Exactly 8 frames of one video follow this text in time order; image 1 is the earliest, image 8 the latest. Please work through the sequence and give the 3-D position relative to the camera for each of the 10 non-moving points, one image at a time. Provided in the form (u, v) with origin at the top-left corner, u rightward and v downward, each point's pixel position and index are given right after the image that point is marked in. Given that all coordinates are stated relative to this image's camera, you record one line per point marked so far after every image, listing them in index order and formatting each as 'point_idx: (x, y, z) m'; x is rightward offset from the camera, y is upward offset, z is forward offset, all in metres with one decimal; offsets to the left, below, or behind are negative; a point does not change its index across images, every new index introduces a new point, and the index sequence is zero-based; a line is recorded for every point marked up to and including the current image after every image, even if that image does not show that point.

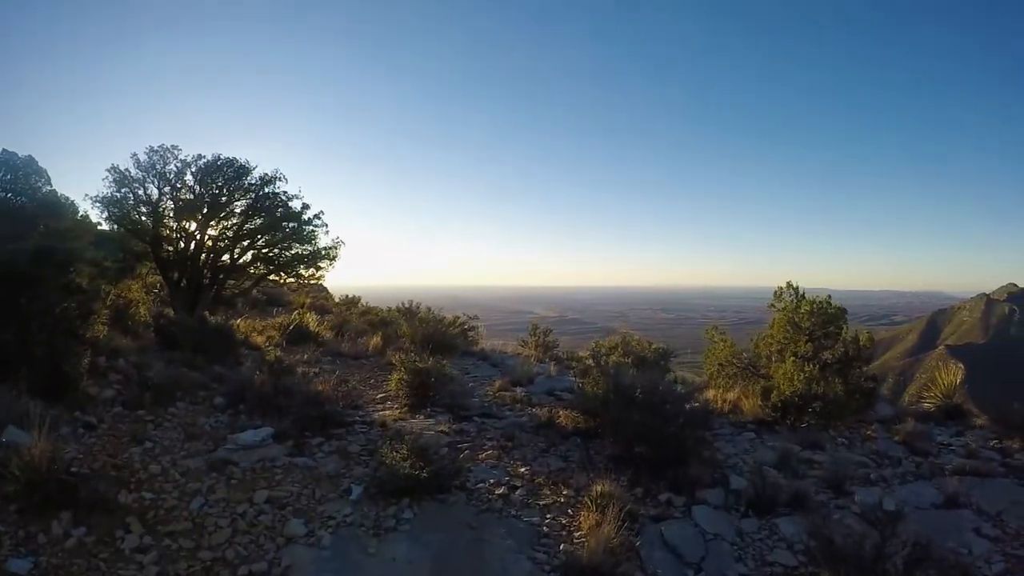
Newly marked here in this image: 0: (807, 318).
0: (+4.5, -0.5, +9.3) m
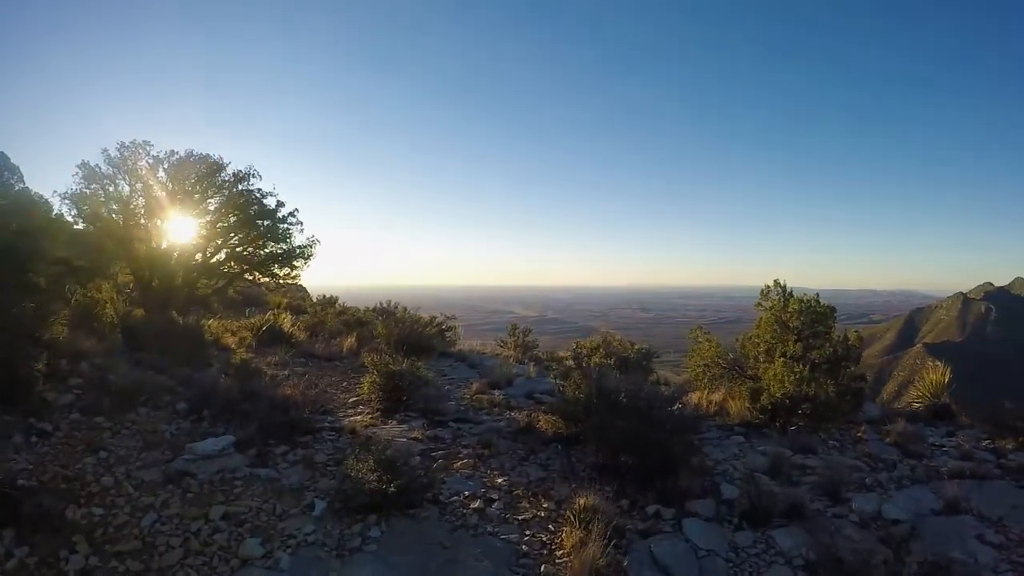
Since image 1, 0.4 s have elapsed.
0: (+4.2, -0.4, +9.0) m
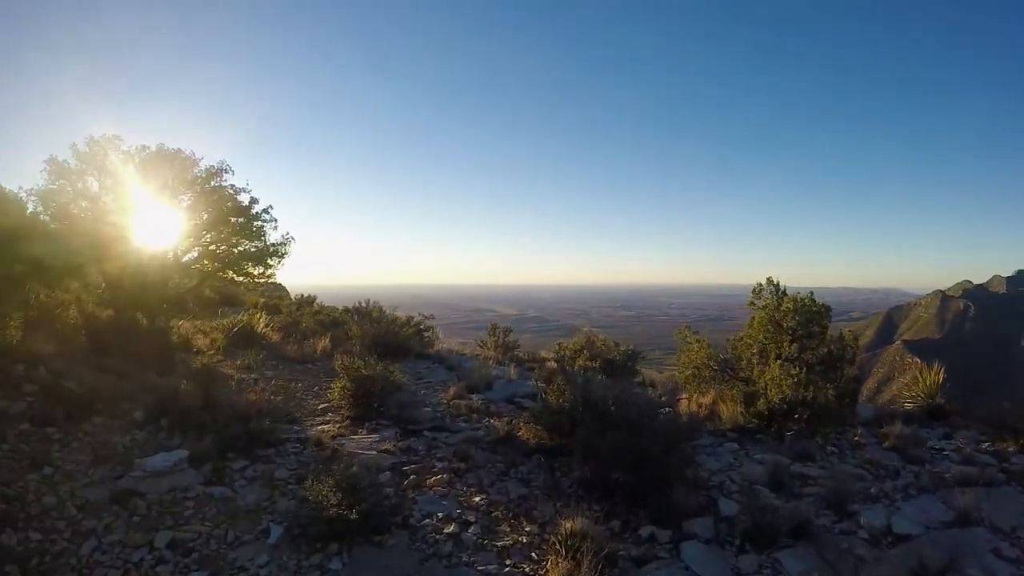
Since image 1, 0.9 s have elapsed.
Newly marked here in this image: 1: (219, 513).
0: (+3.9, -0.4, +8.6) m
1: (-2.4, -1.8, +4.9) m
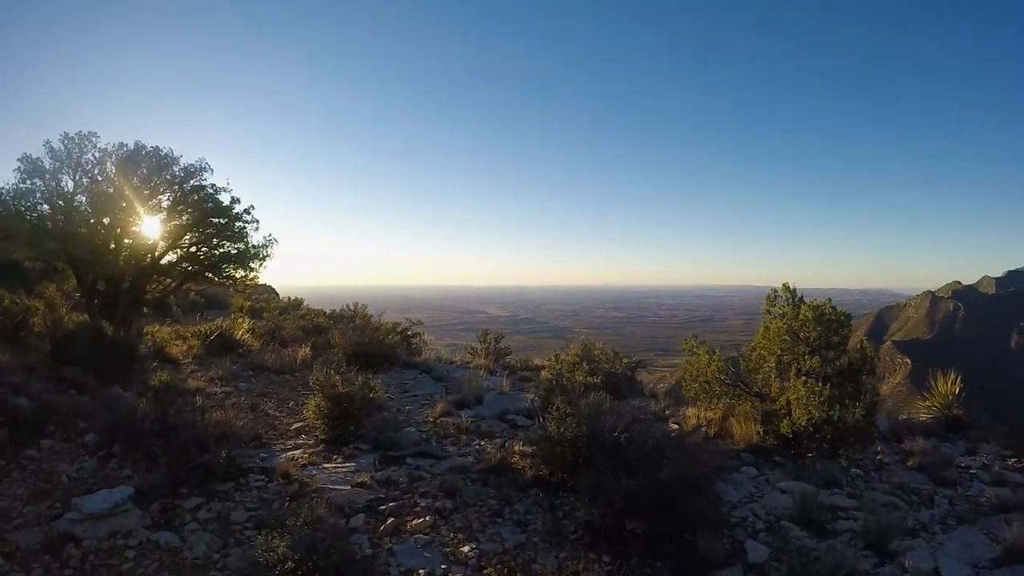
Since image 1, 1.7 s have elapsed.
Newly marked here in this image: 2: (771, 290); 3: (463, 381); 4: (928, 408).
0: (+3.9, -0.5, +7.9) m
1: (-2.4, -1.9, +4.2) m
2: (+3.6, 0.0, +8.4) m
3: (-0.8, -1.5, +9.8) m
4: (+8.5, -2.5, +12.6) m
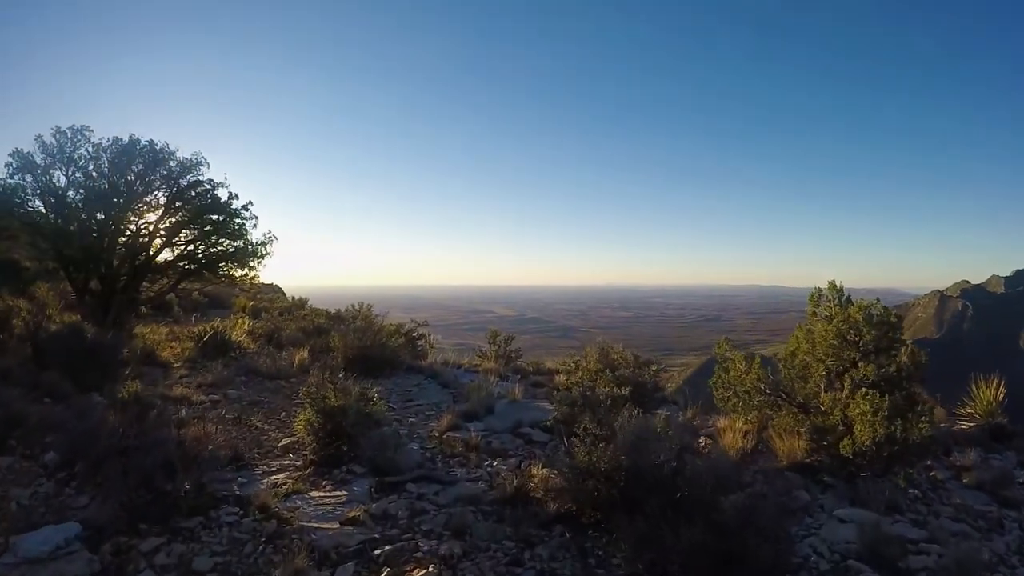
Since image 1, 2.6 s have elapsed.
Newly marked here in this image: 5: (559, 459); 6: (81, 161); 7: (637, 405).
0: (+4.0, -0.5, +7.0) m
1: (-2.3, -1.9, +3.4) m
2: (+3.8, 0.0, +7.5) m
3: (-0.6, -1.5, +8.9) m
4: (+8.8, -2.4, +11.7) m
5: (+0.4, -1.3, +4.7) m
6: (-11.6, +3.4, +16.4) m
7: (+1.4, -1.3, +7.0) m
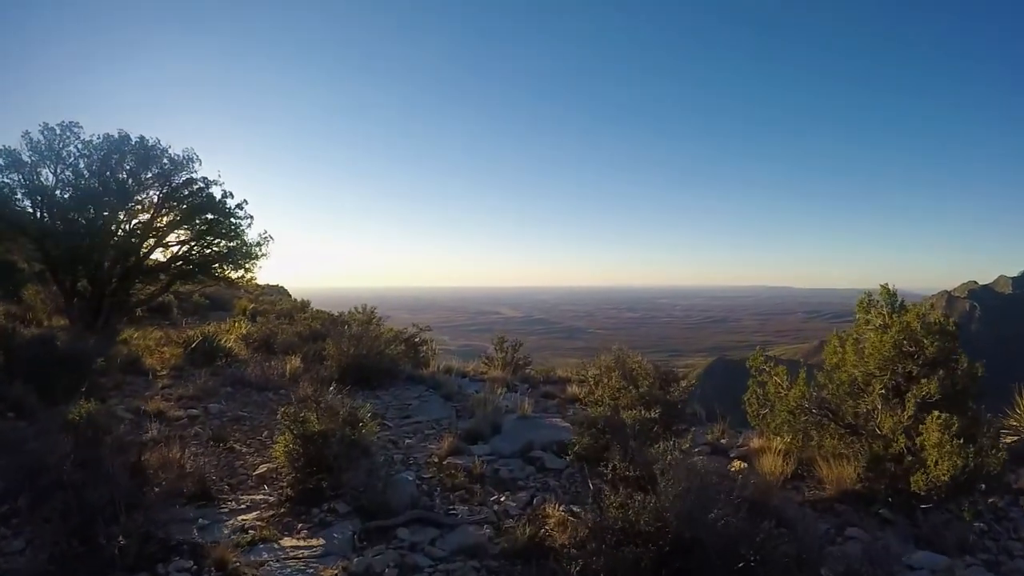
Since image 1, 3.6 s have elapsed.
0: (+4.1, -0.5, +6.2) m
1: (-2.2, -1.9, +2.6) m
2: (+3.9, -0.1, +6.7) m
3: (-0.5, -1.5, +8.1) m
4: (+8.9, -2.5, +10.8) m
5: (+0.5, -1.4, +3.9) m
6: (-11.4, +3.3, +15.7) m
7: (+1.5, -1.4, +6.1) m
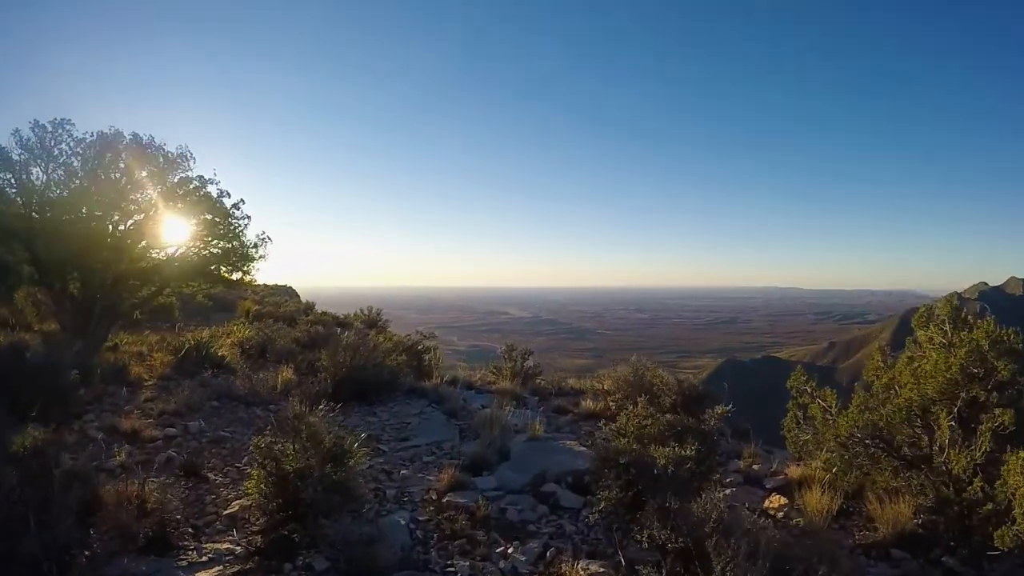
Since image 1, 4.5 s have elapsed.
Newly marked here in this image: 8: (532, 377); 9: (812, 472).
0: (+4.2, -0.6, +5.4) m
1: (-2.2, -2.0, +1.9) m
2: (+4.0, -0.2, +5.9) m
3: (-0.4, -1.6, +7.4) m
4: (+9.1, -2.6, +9.9) m
5: (+0.5, -1.5, +3.1) m
6: (-11.2, +3.3, +15.1) m
7: (+1.6, -1.5, +5.3) m
8: (+0.4, -1.6, +11.1) m
9: (+3.1, -1.8, +6.6) m
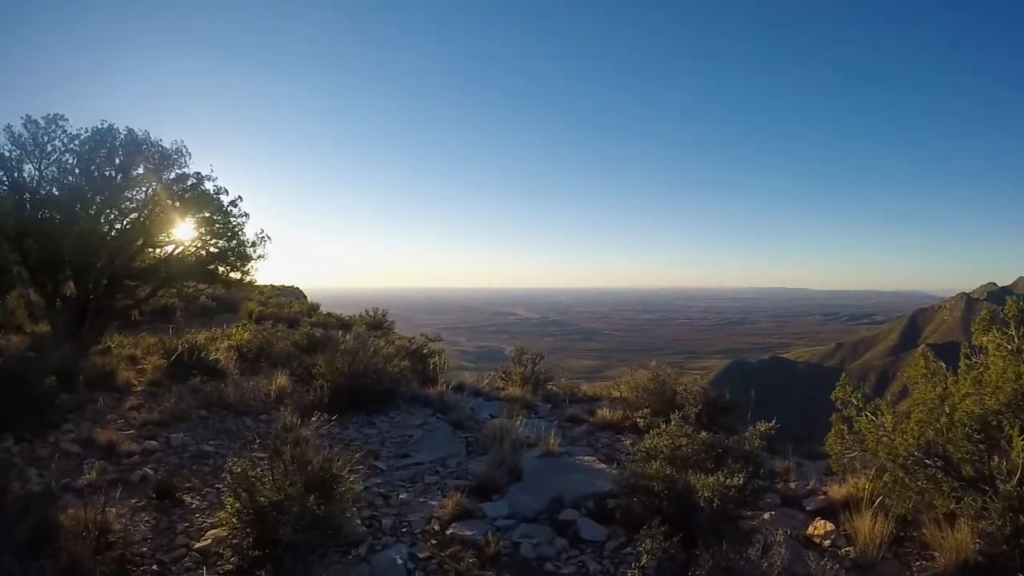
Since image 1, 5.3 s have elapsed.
0: (+4.3, -0.6, +4.7) m
1: (-2.1, -2.0, +1.2) m
2: (+4.1, -0.2, +5.2) m
3: (-0.2, -1.6, +6.7) m
4: (+9.2, -2.6, +9.2) m
5: (+0.6, -1.5, +2.5) m
6: (-11.0, +3.3, +14.6) m
7: (+1.7, -1.5, +4.7) m
8: (+0.5, -1.6, +10.4) m
9: (+3.3, -1.8, +5.9) m
